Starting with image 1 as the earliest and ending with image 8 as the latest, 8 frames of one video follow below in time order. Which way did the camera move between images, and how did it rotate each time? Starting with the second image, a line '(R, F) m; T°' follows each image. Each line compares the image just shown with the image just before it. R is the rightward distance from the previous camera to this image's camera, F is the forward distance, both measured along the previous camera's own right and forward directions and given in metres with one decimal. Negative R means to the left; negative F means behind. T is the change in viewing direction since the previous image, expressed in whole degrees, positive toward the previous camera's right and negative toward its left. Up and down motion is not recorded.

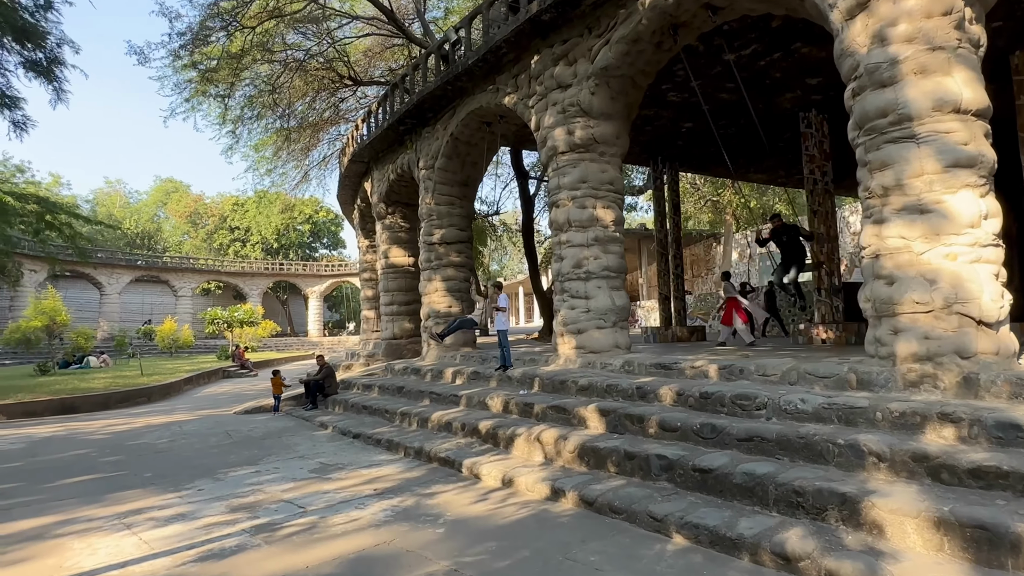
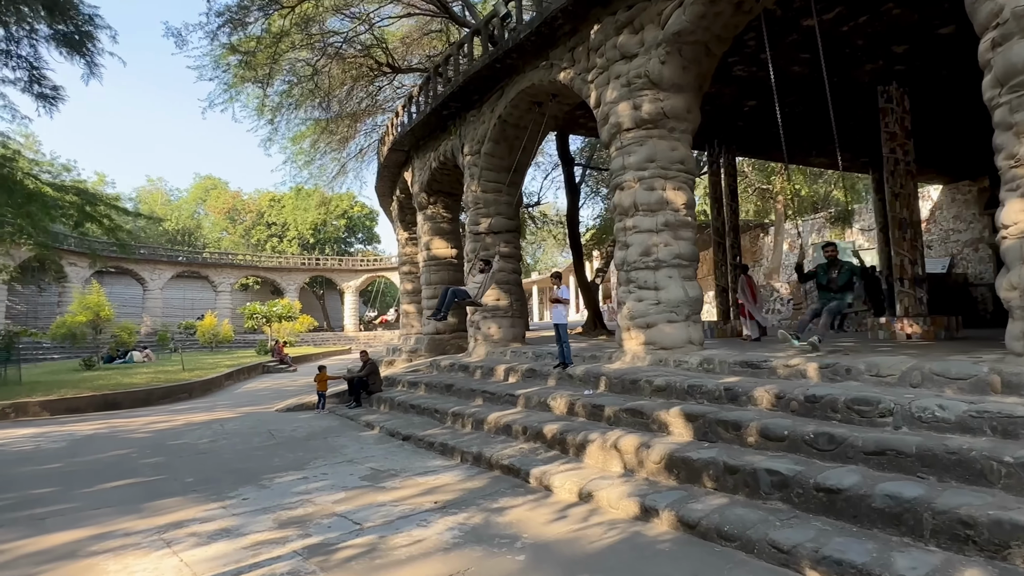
(-0.3, +0.5) m; -3°
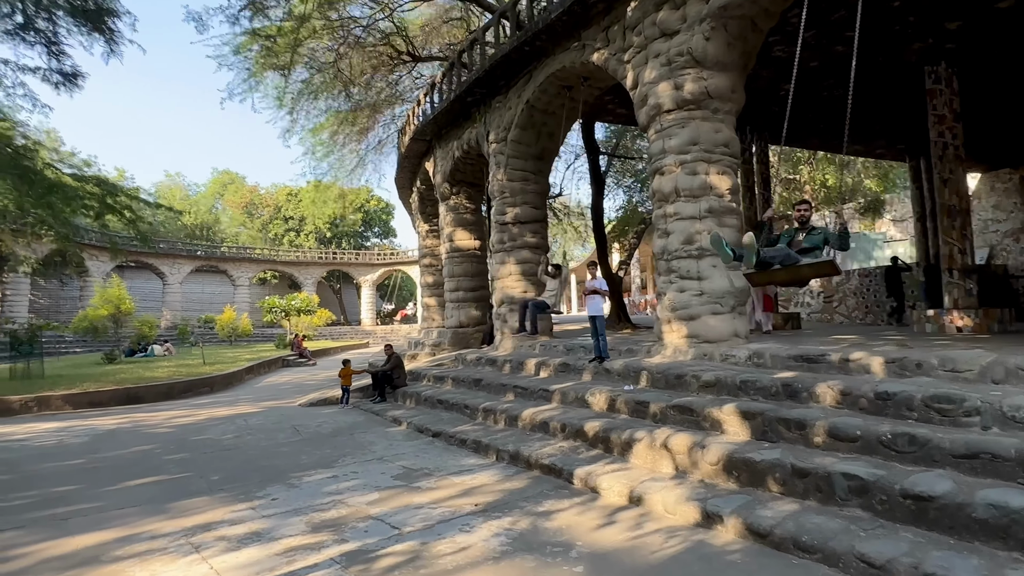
(-0.2, +0.3) m; -1°
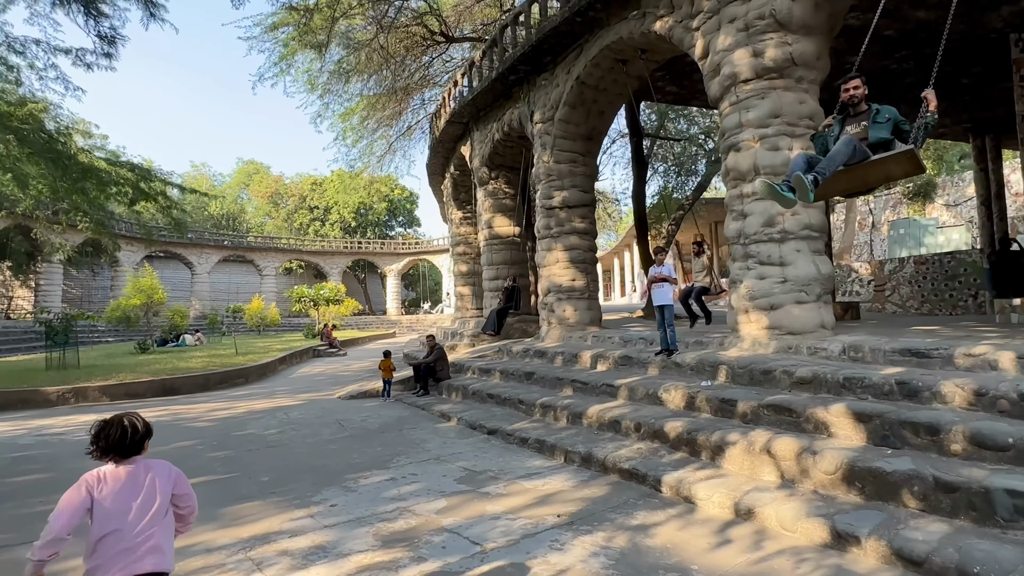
(-0.4, +0.4) m; -2°
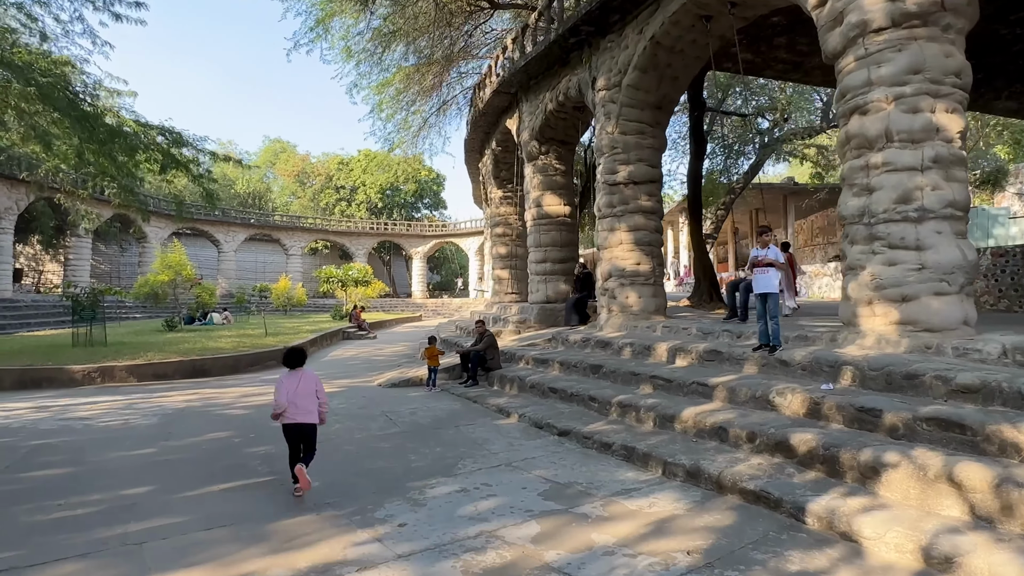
(-0.5, +0.7) m; -2°
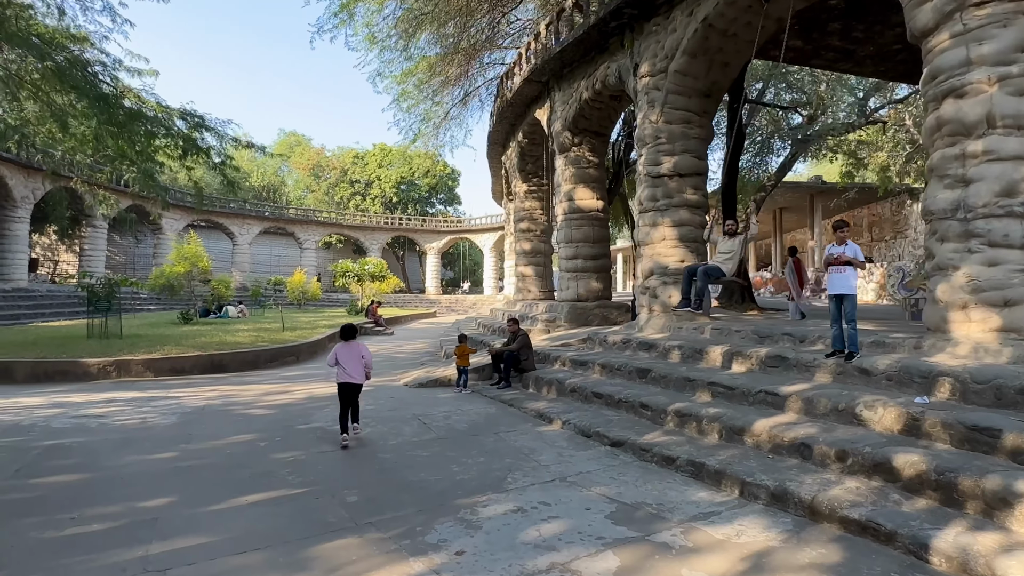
(-0.3, +0.4) m; -1°
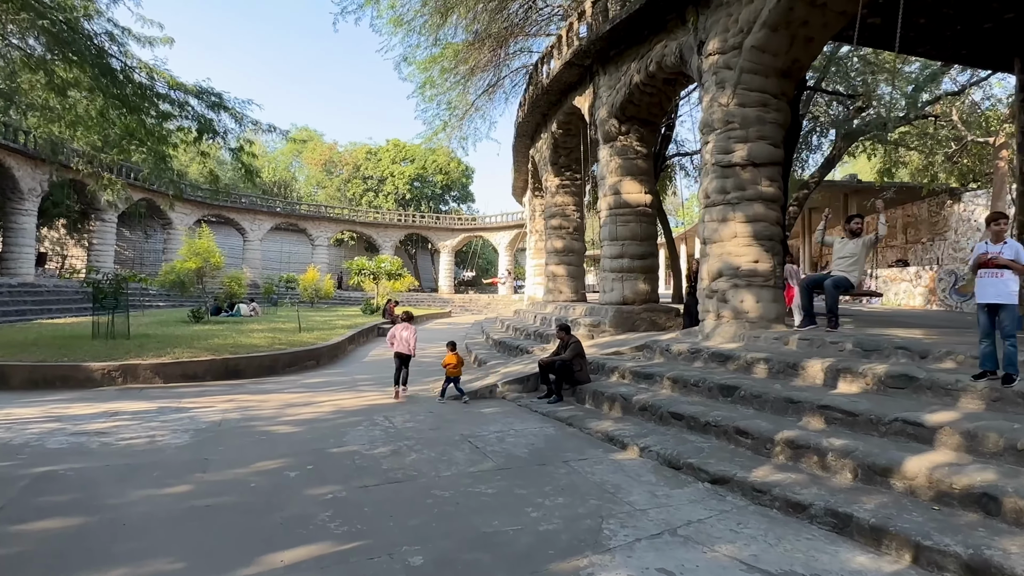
(-0.5, +0.7) m; -1°
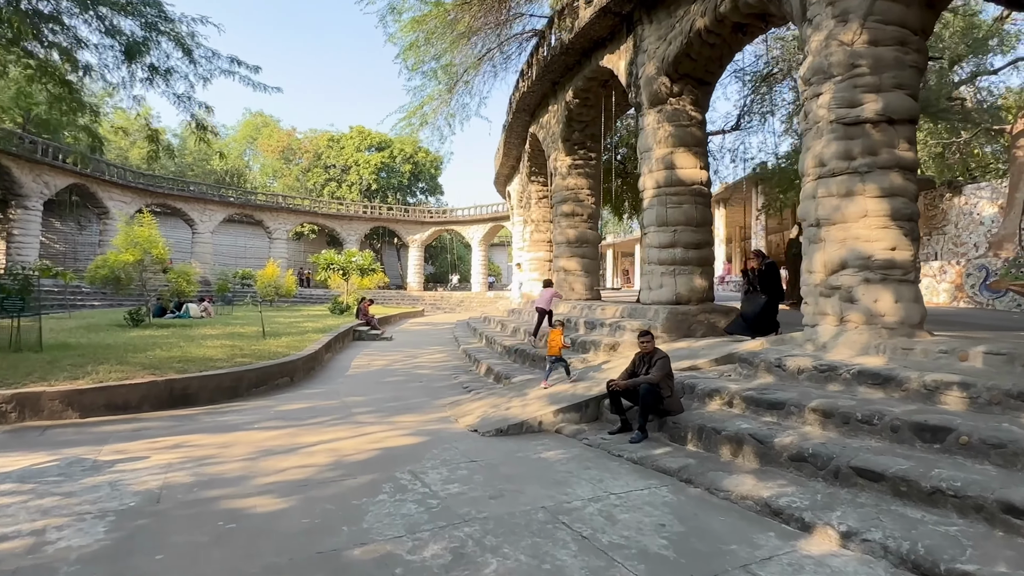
(-0.8, +1.7) m; +4°
